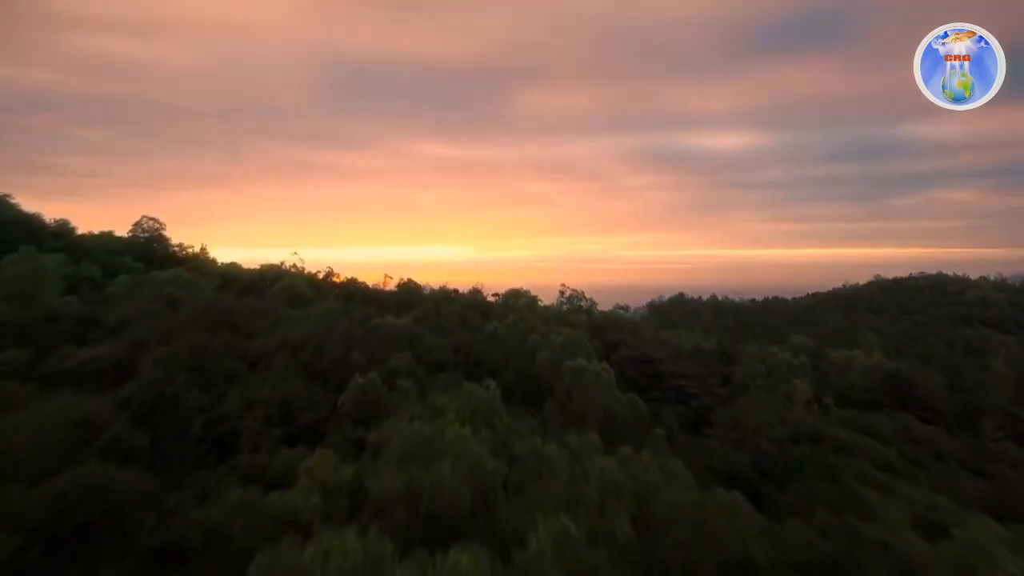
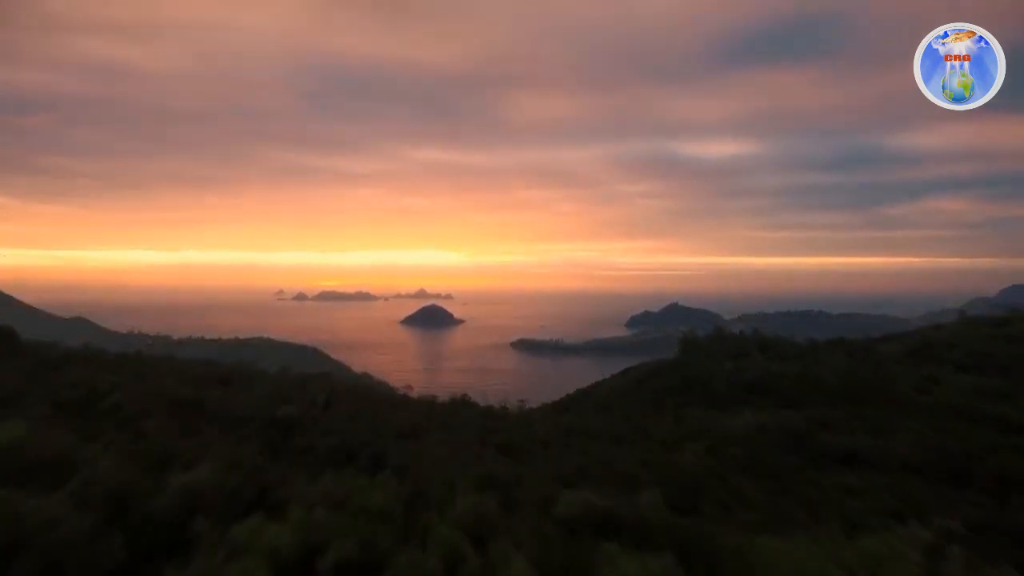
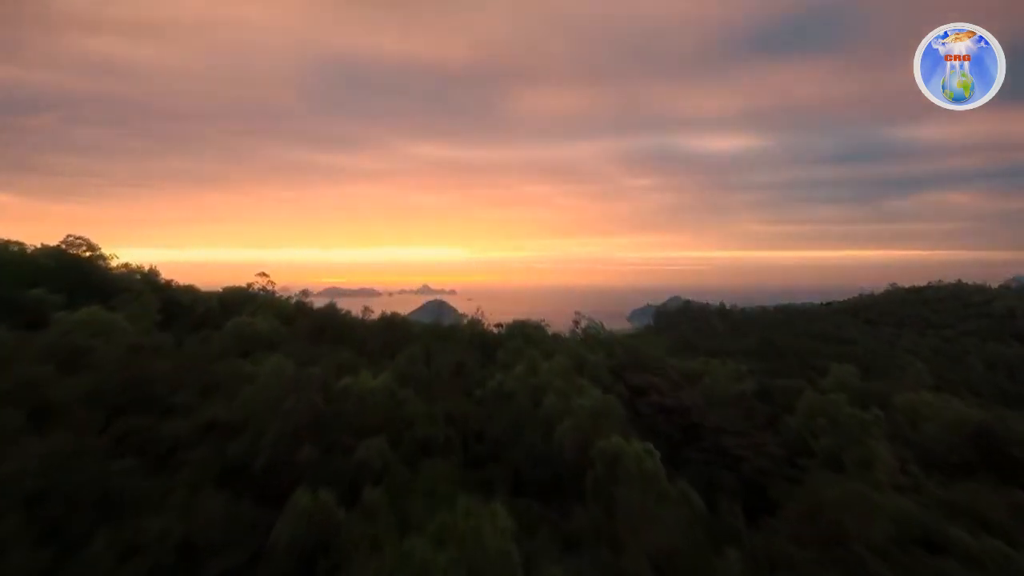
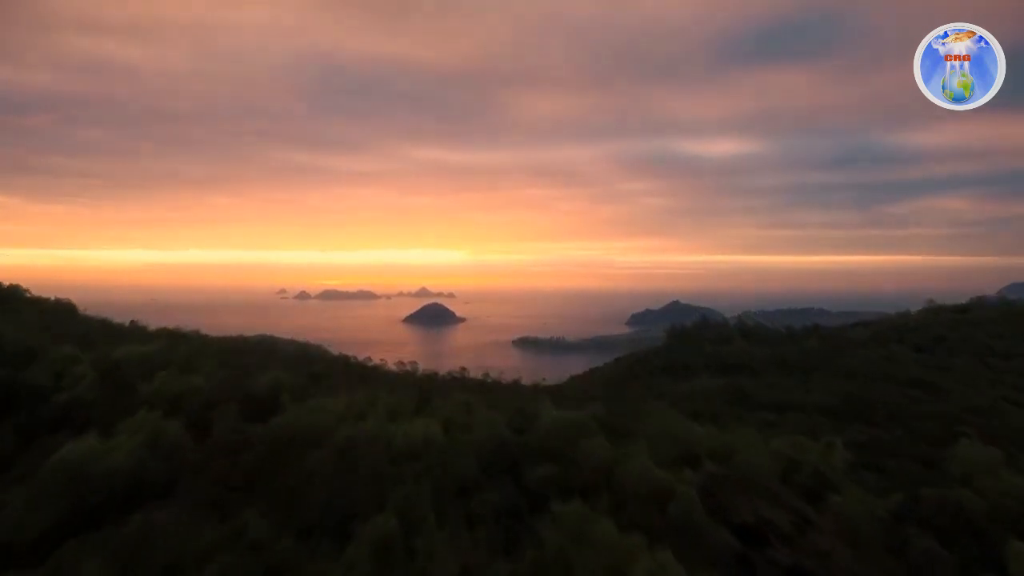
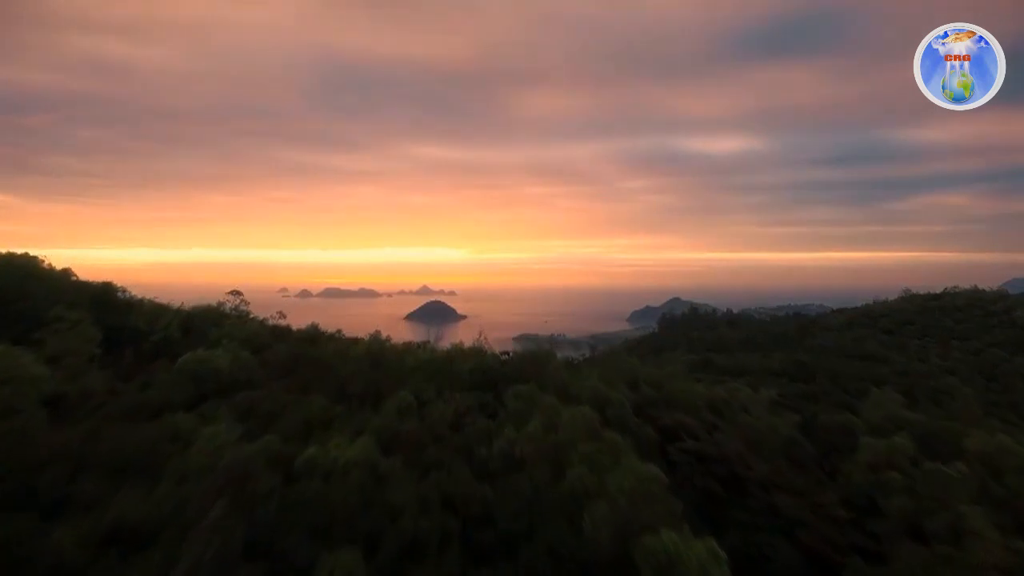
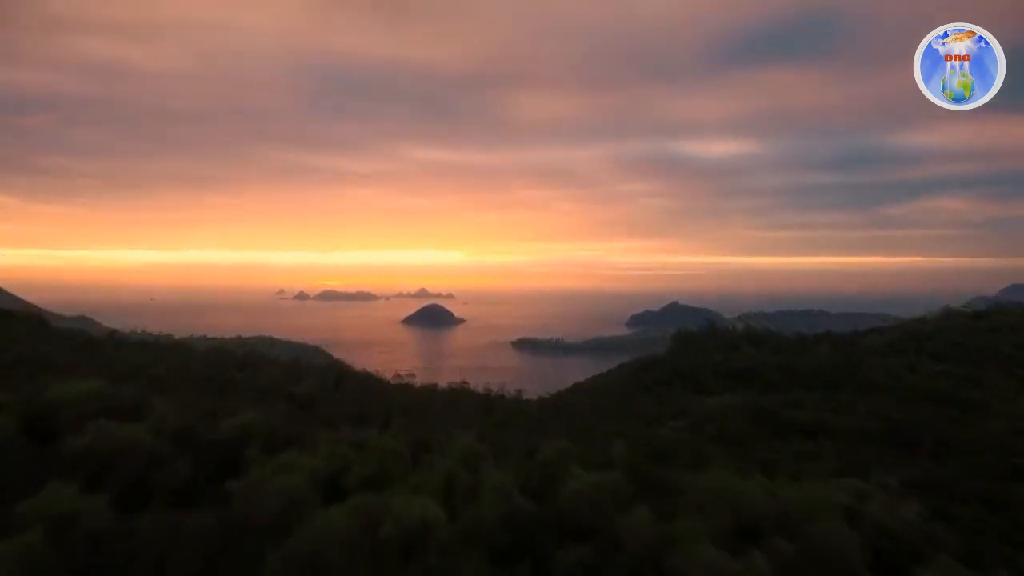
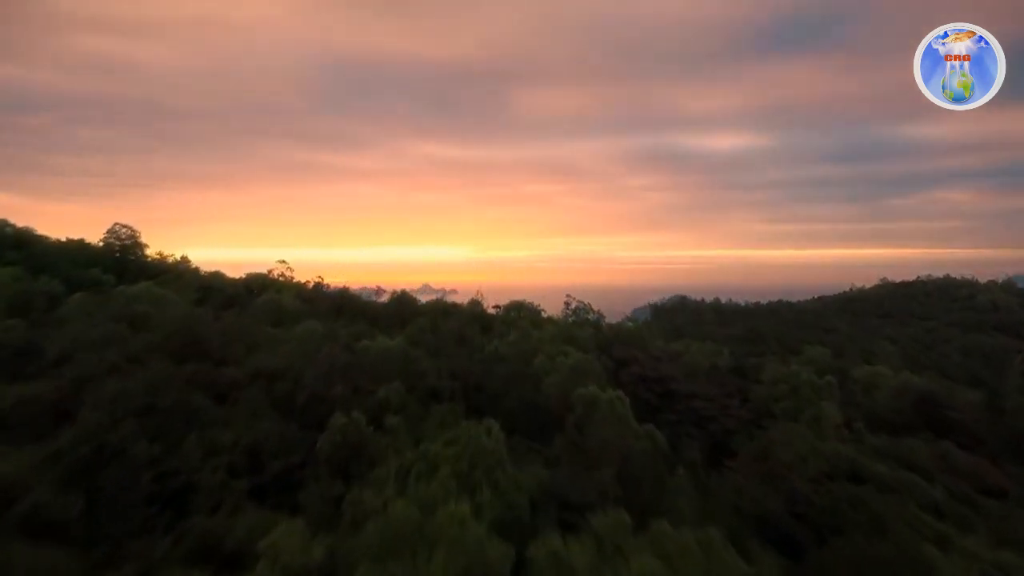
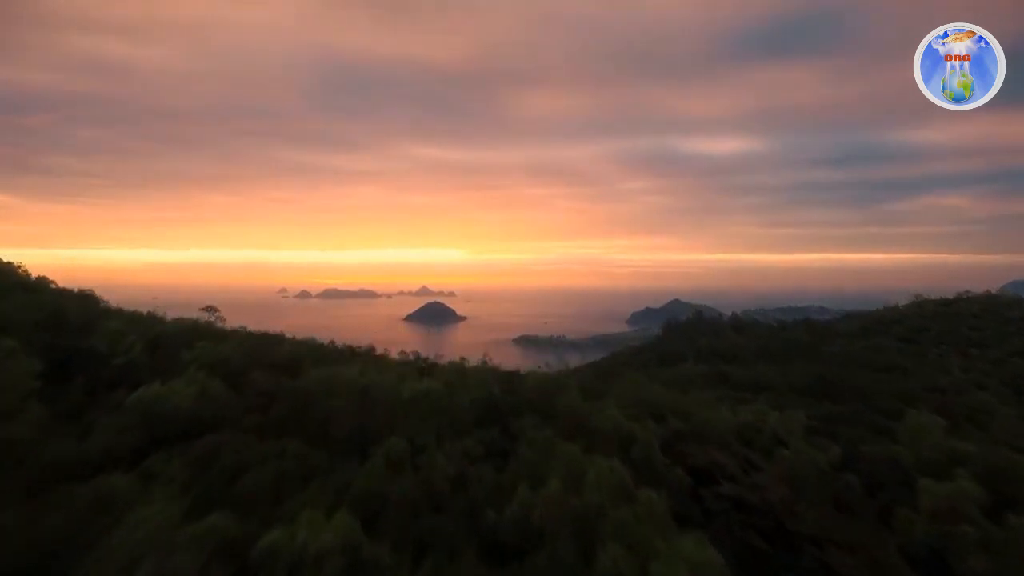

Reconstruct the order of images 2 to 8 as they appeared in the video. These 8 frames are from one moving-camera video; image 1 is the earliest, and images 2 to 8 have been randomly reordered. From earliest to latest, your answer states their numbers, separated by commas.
7, 3, 5, 8, 4, 6, 2
